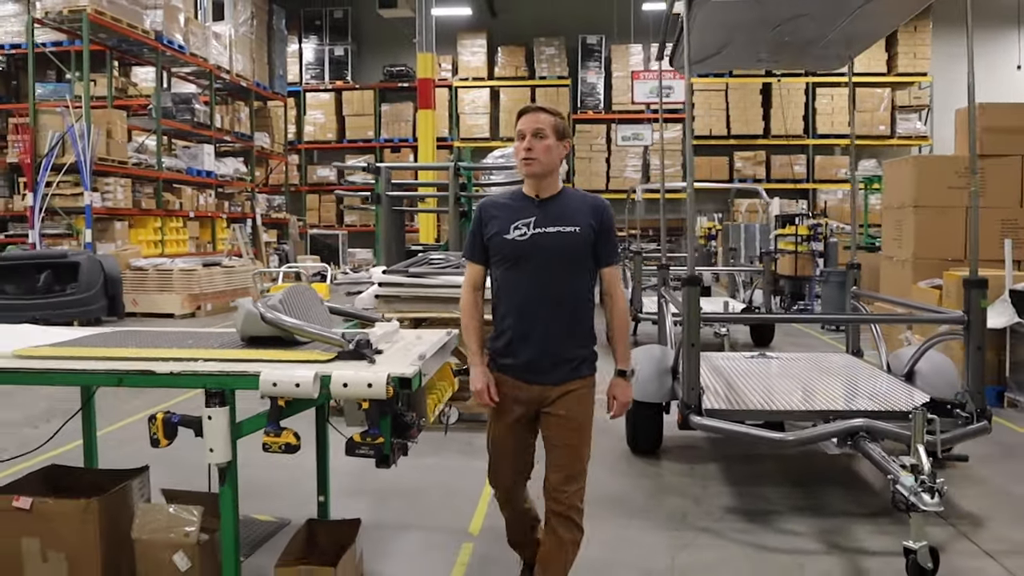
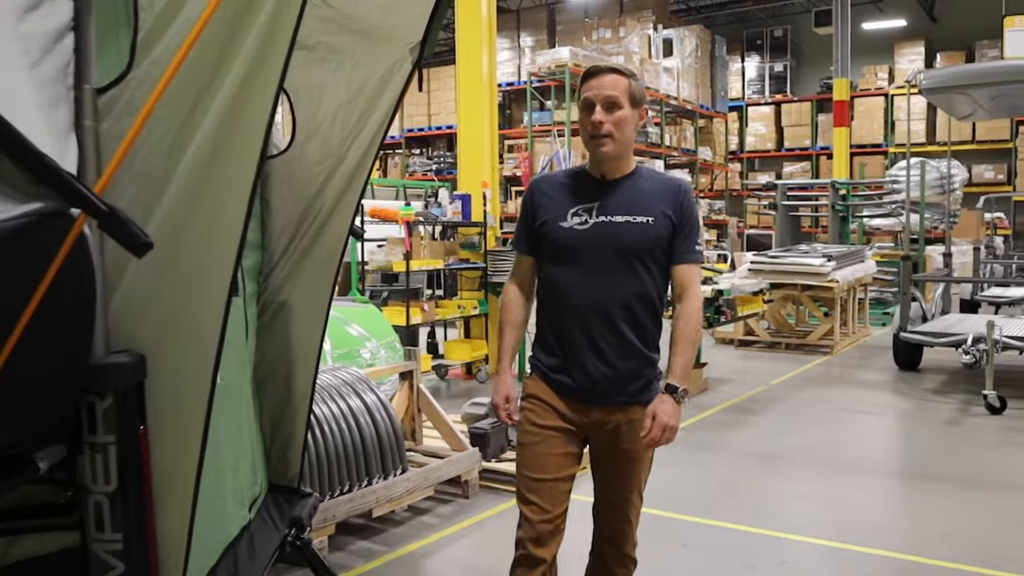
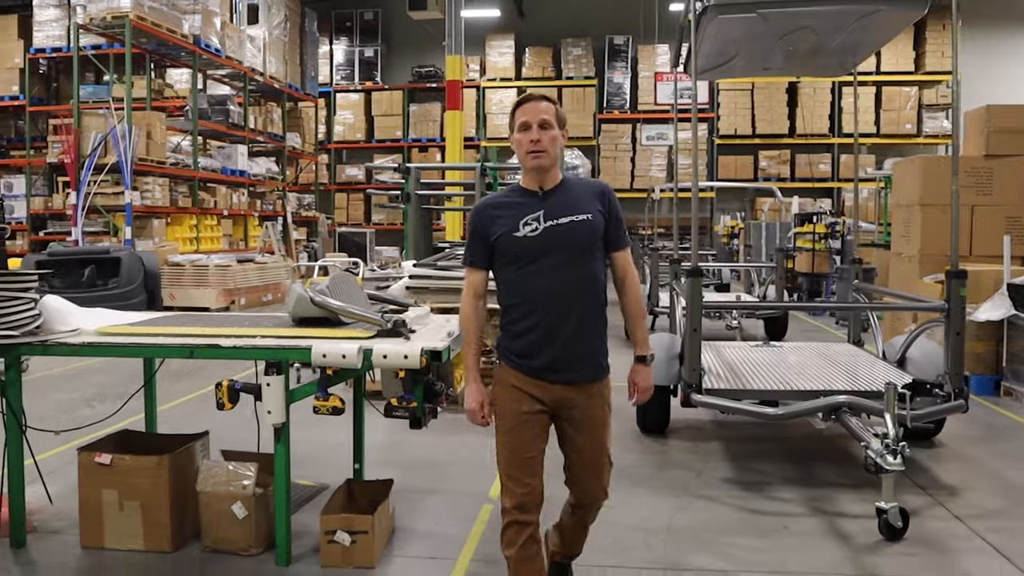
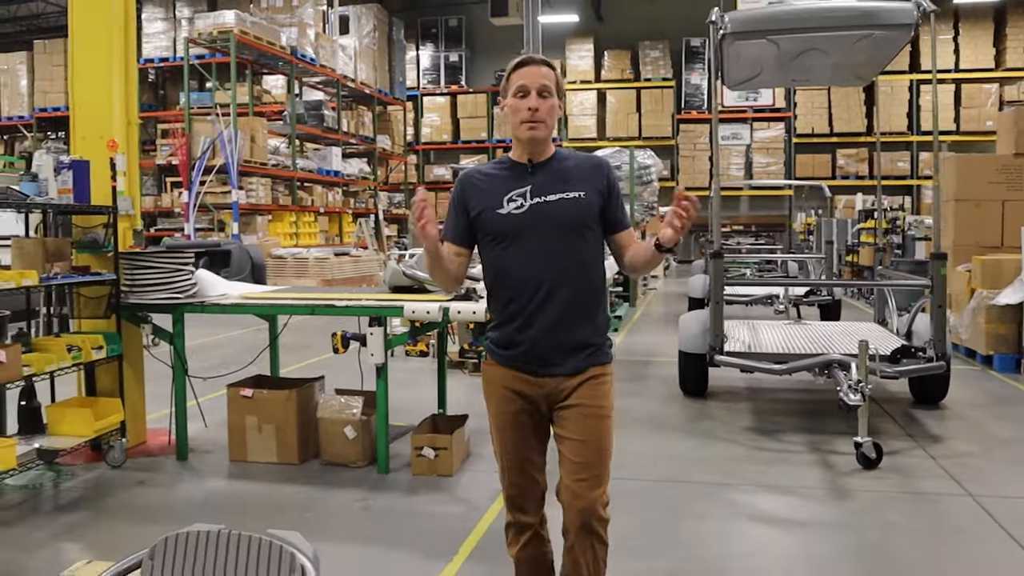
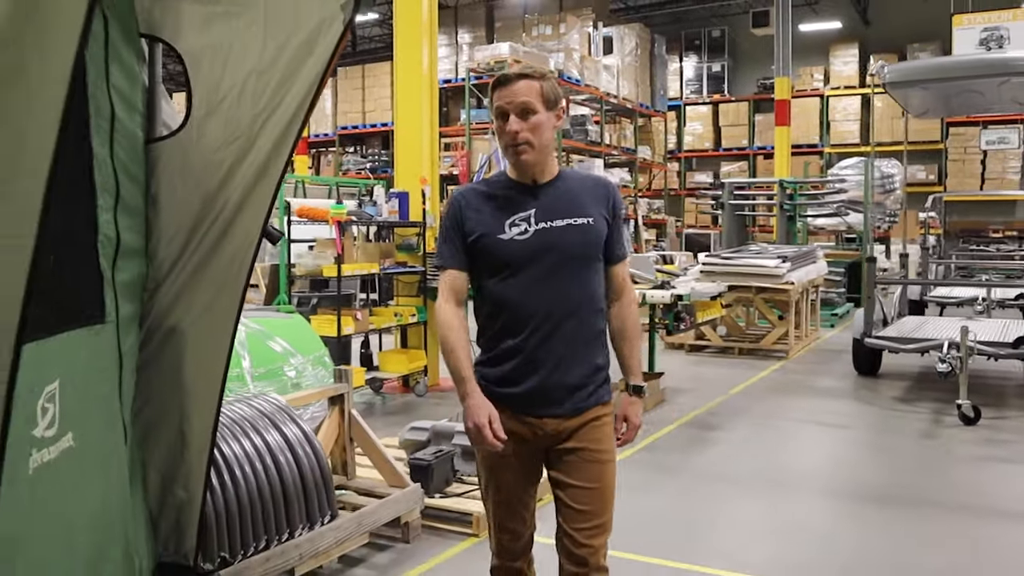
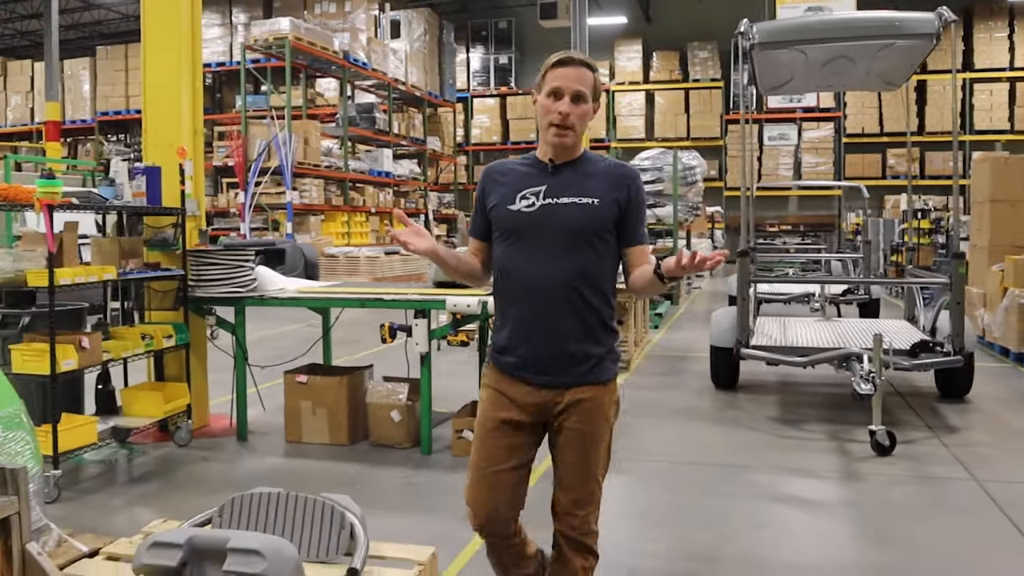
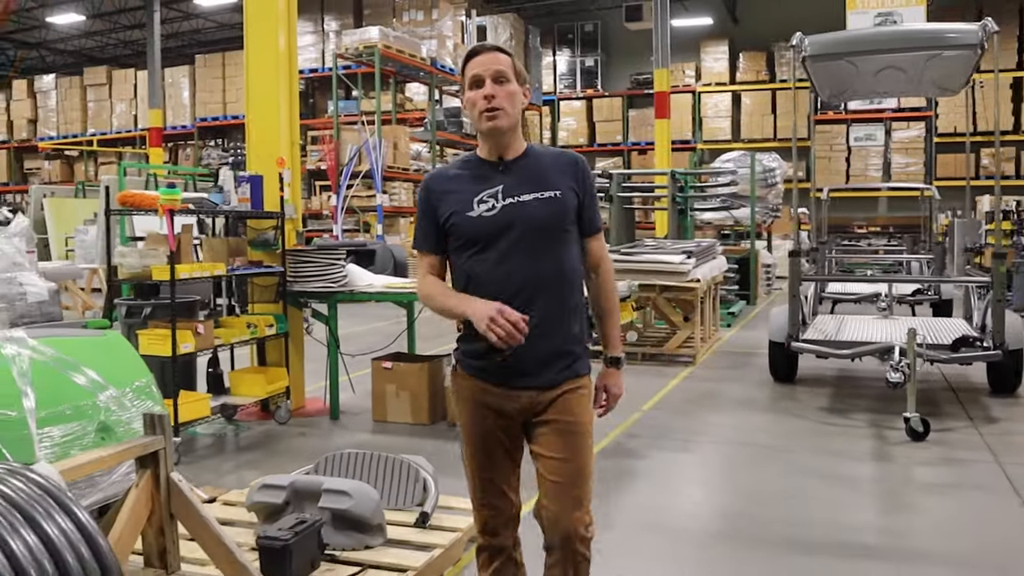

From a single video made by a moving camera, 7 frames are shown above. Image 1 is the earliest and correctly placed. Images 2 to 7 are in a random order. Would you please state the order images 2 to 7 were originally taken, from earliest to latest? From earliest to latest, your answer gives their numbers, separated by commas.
3, 4, 6, 7, 5, 2
